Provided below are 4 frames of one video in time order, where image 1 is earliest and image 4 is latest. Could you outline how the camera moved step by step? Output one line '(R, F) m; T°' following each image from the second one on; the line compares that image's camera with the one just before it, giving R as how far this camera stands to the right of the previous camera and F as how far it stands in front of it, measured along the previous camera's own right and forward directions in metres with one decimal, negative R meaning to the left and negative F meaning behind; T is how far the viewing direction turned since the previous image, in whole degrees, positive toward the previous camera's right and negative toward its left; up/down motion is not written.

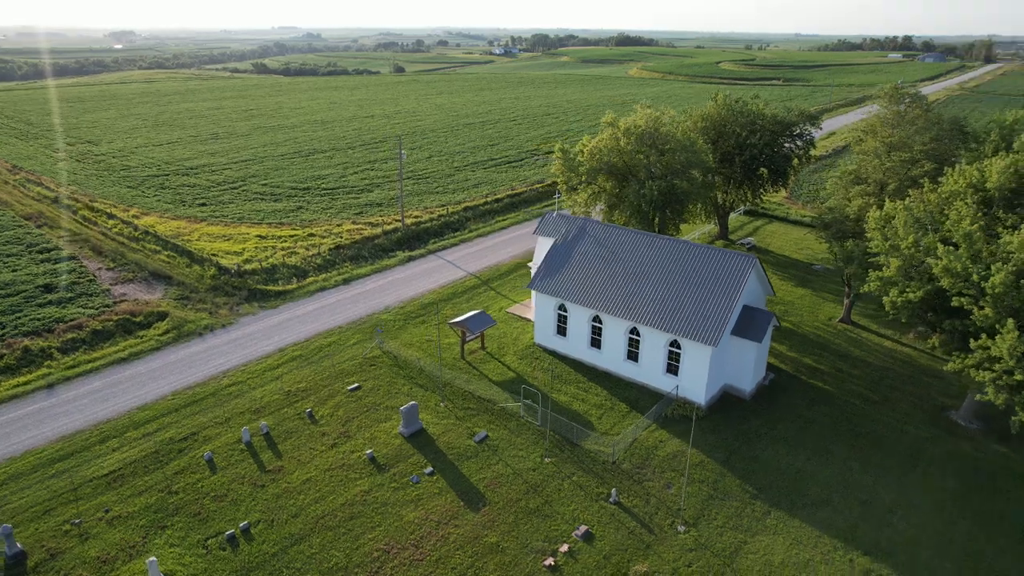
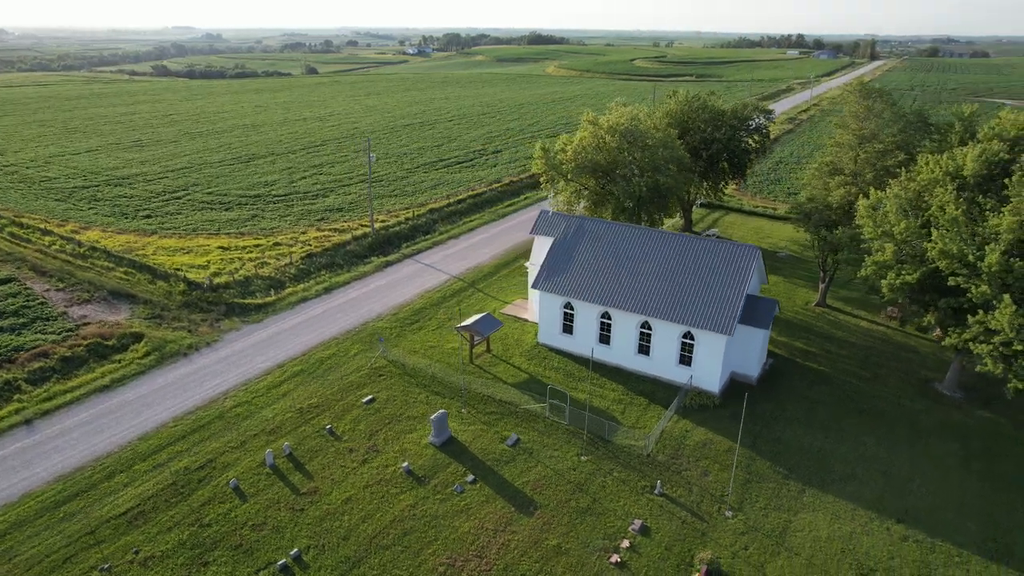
(-4.2, +0.4) m; +7°
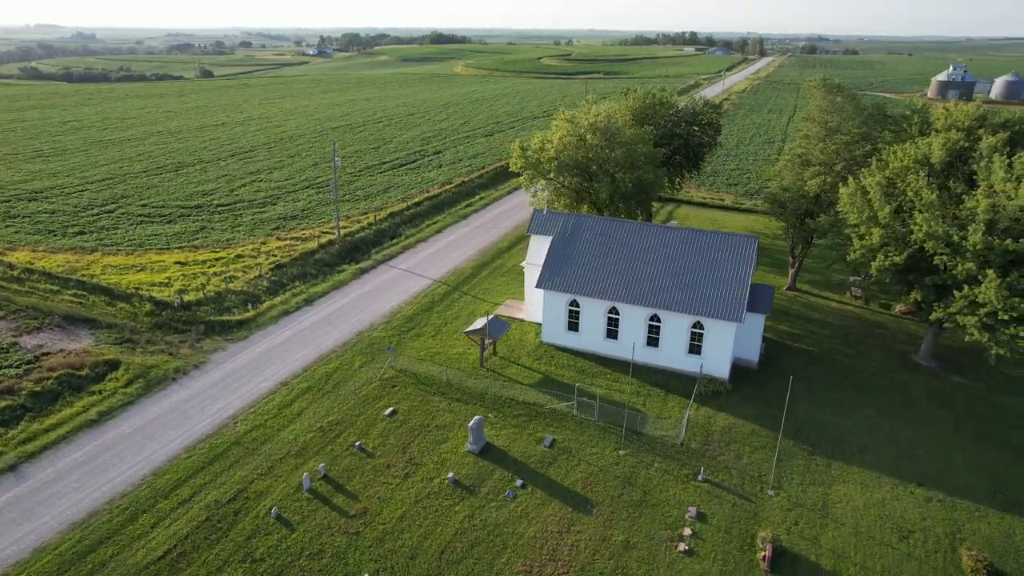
(-4.7, +0.5) m; +8°
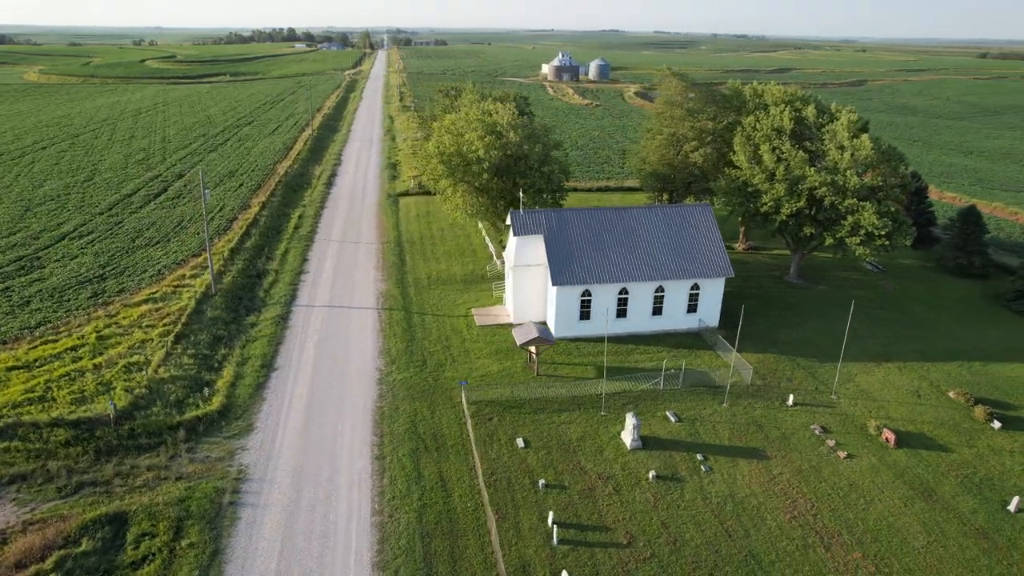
(-17.8, +5.5) m; +31°
